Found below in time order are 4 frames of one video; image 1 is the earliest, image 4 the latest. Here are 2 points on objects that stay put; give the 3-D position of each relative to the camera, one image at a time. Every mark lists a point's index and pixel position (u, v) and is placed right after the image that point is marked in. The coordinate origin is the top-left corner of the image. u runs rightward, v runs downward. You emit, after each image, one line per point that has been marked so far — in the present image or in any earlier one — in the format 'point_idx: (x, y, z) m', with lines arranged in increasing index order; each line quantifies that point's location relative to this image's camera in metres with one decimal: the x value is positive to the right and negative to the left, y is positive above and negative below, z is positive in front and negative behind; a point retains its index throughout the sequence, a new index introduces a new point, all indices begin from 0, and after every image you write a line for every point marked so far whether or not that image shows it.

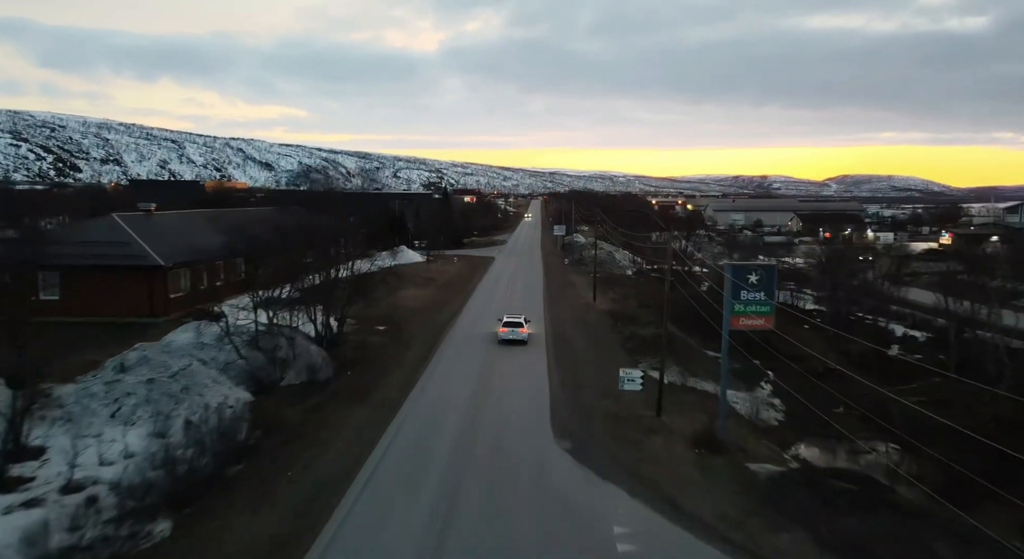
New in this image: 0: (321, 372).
0: (-5.5, -2.6, +16.8) m
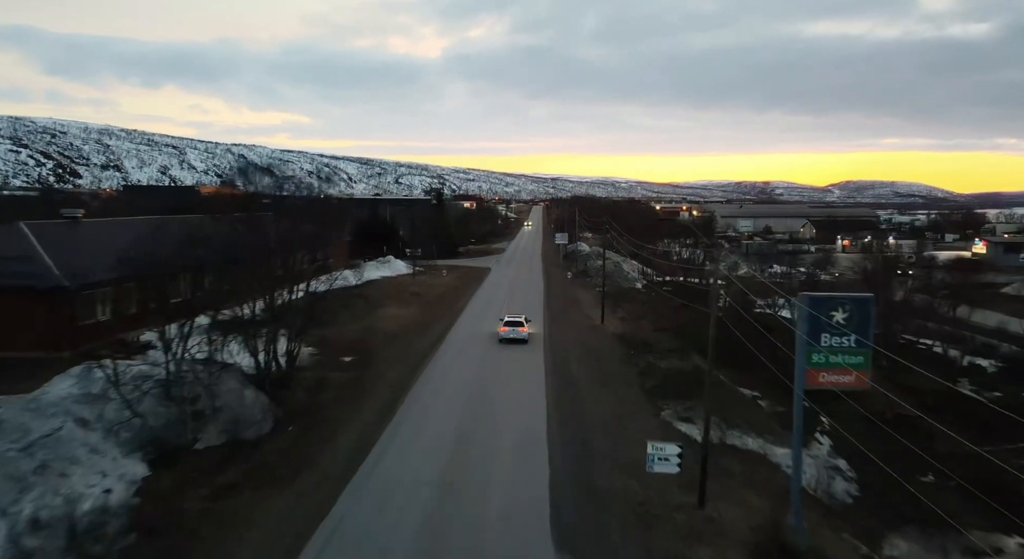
0: (-5.7, -3.3, +12.9) m
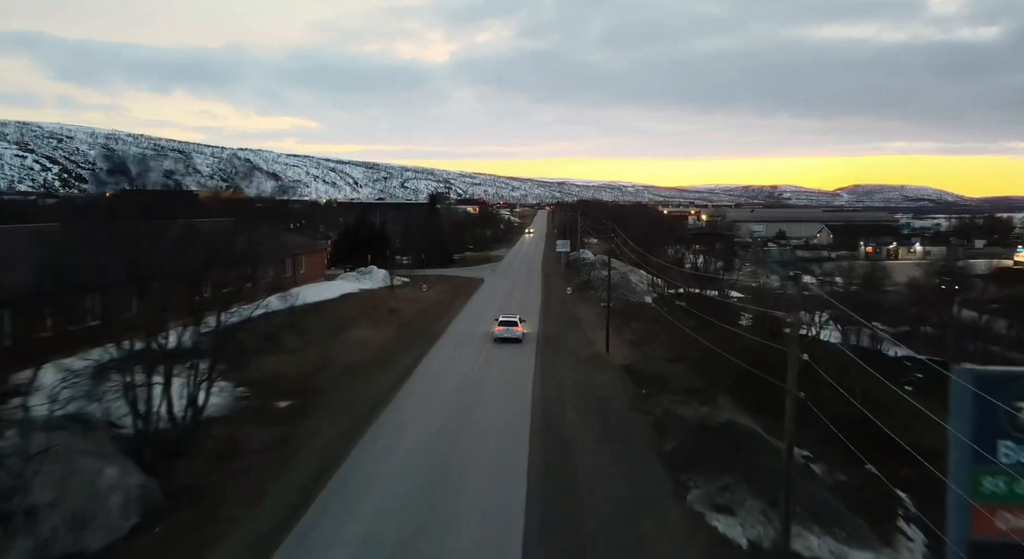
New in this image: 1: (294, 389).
0: (-6.3, -3.8, +8.8) m
1: (-5.9, -3.0, +16.2) m
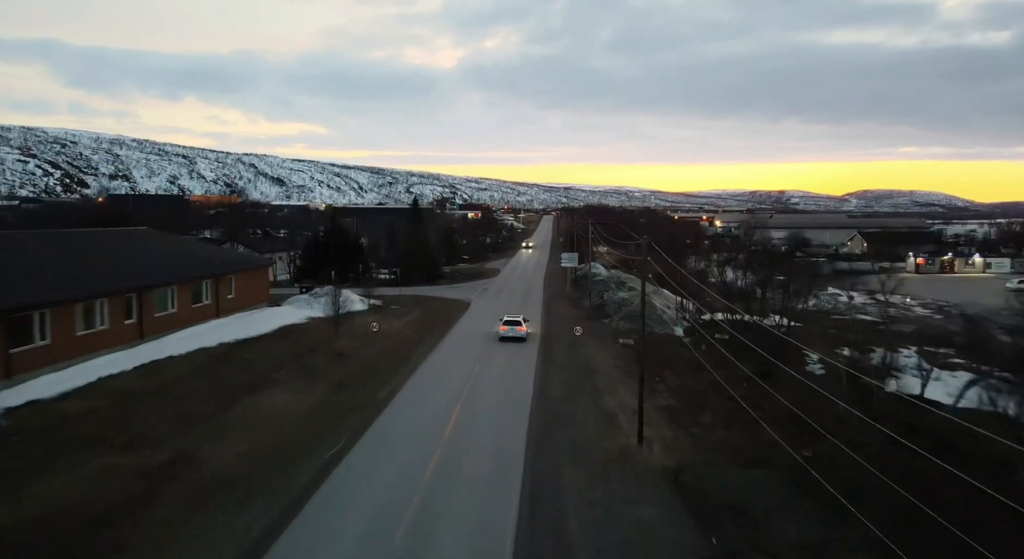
0: (-6.9, -4.8, +1.4) m
1: (-6.4, -4.0, +8.7) m
